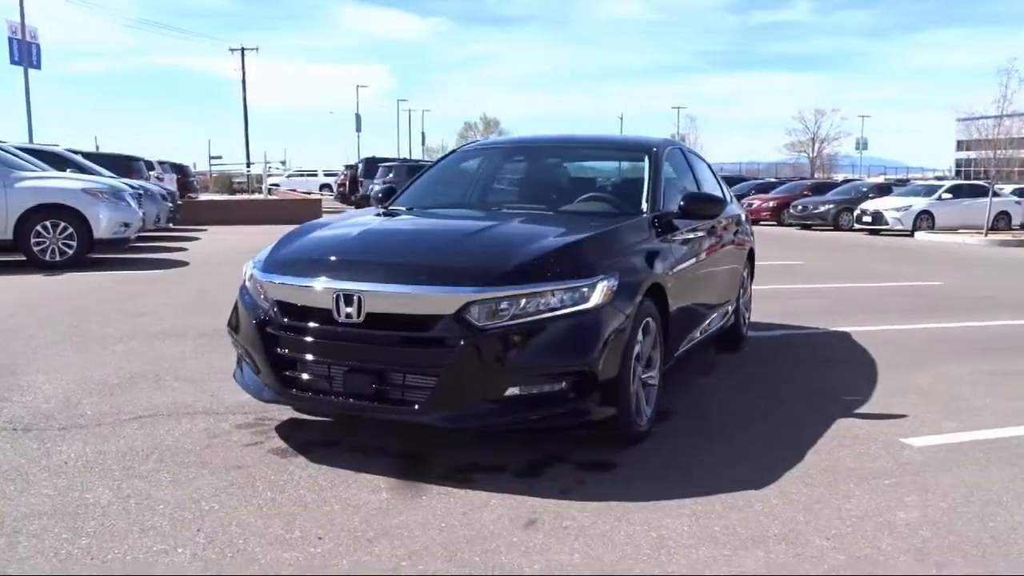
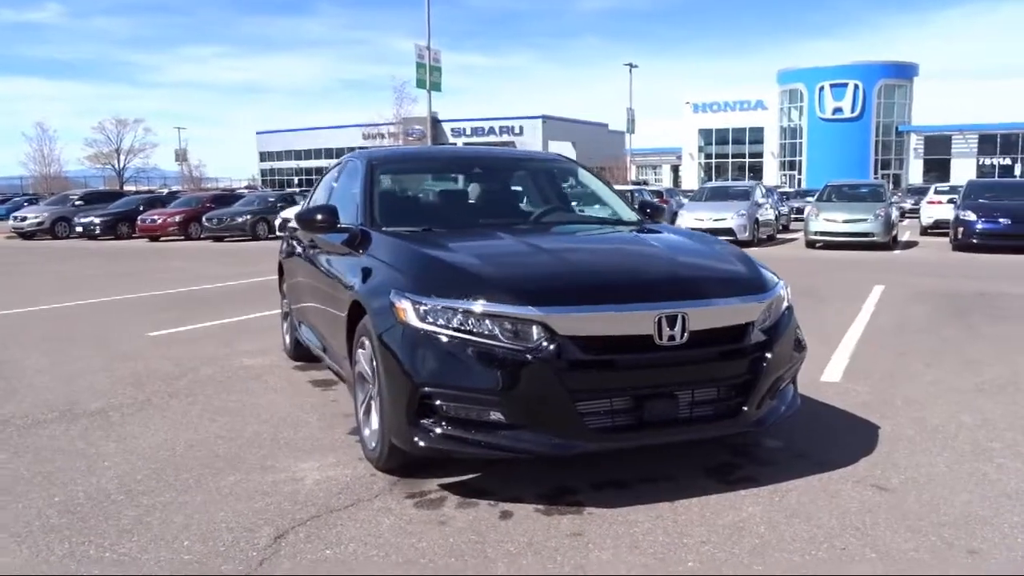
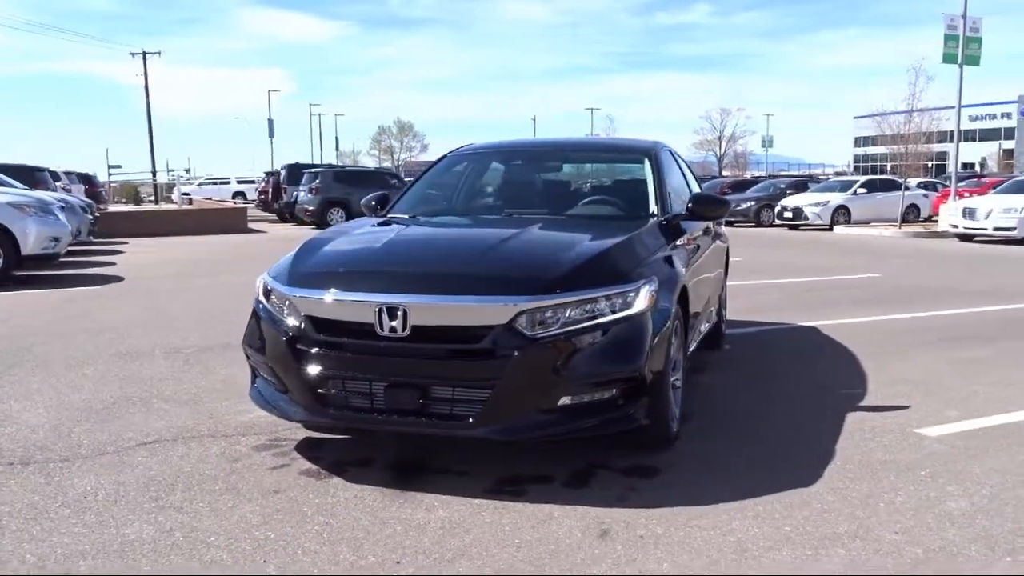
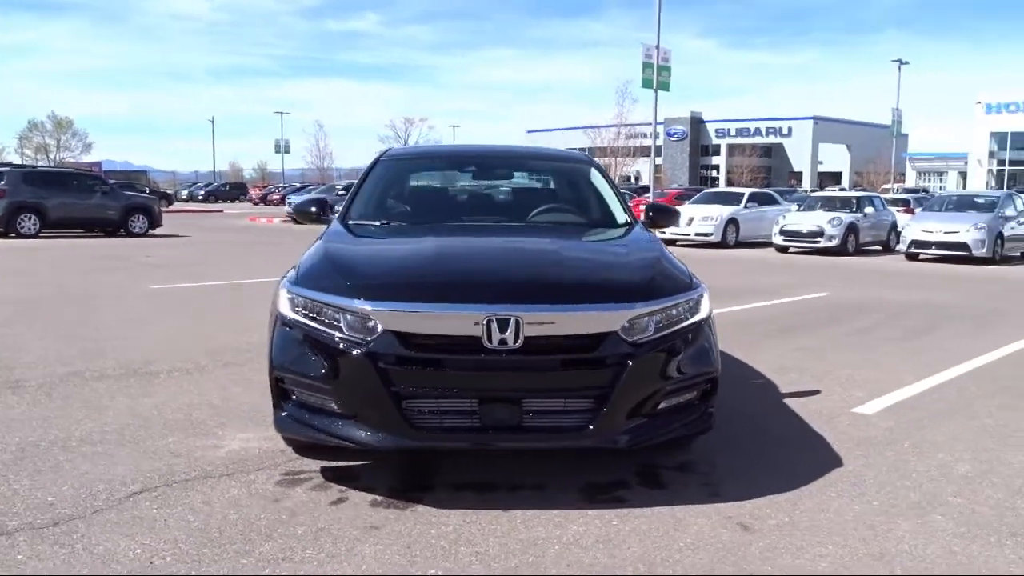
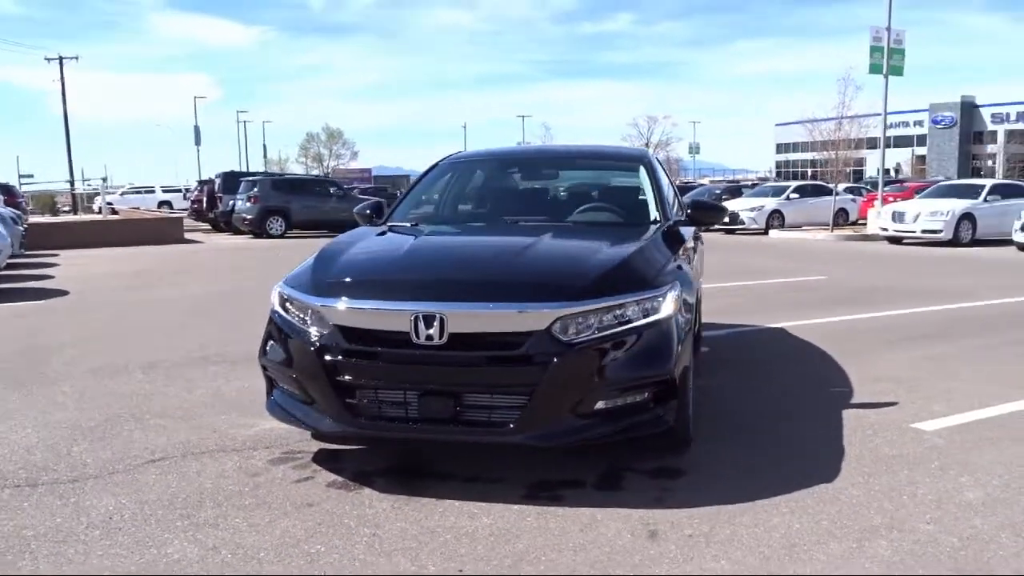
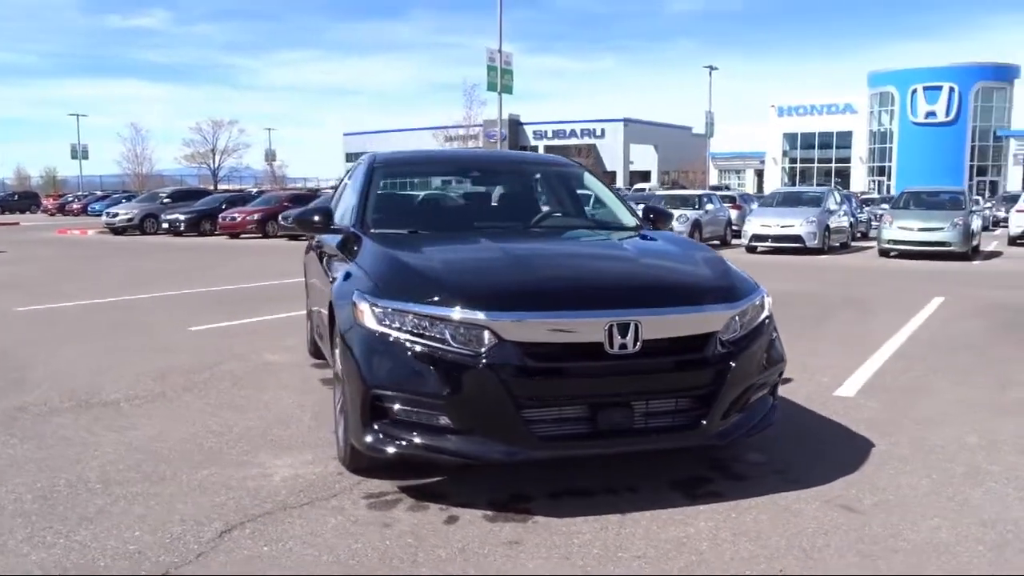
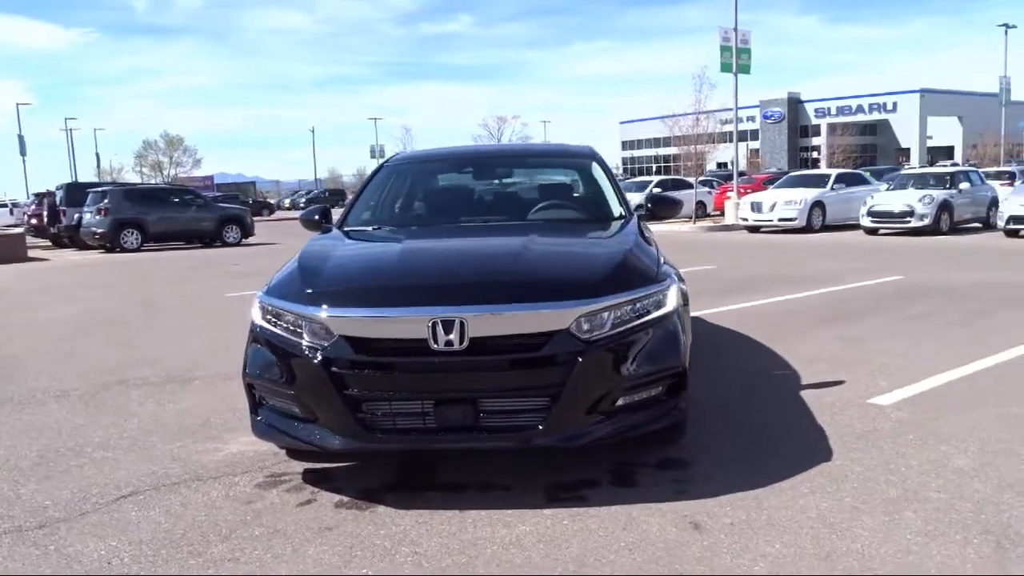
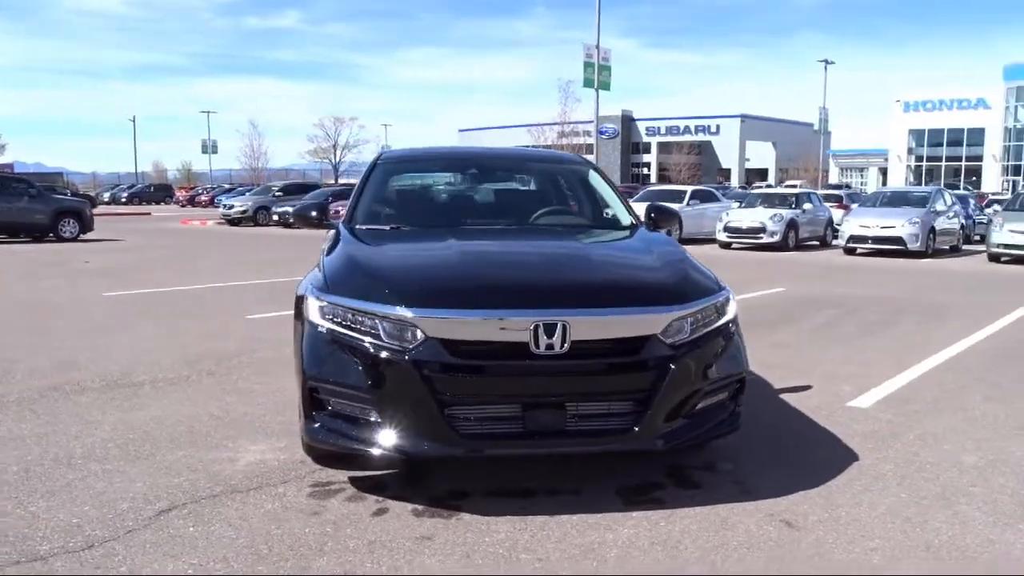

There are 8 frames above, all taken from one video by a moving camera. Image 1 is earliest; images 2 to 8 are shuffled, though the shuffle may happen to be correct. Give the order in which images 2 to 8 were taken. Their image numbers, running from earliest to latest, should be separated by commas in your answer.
3, 5, 7, 4, 8, 6, 2
